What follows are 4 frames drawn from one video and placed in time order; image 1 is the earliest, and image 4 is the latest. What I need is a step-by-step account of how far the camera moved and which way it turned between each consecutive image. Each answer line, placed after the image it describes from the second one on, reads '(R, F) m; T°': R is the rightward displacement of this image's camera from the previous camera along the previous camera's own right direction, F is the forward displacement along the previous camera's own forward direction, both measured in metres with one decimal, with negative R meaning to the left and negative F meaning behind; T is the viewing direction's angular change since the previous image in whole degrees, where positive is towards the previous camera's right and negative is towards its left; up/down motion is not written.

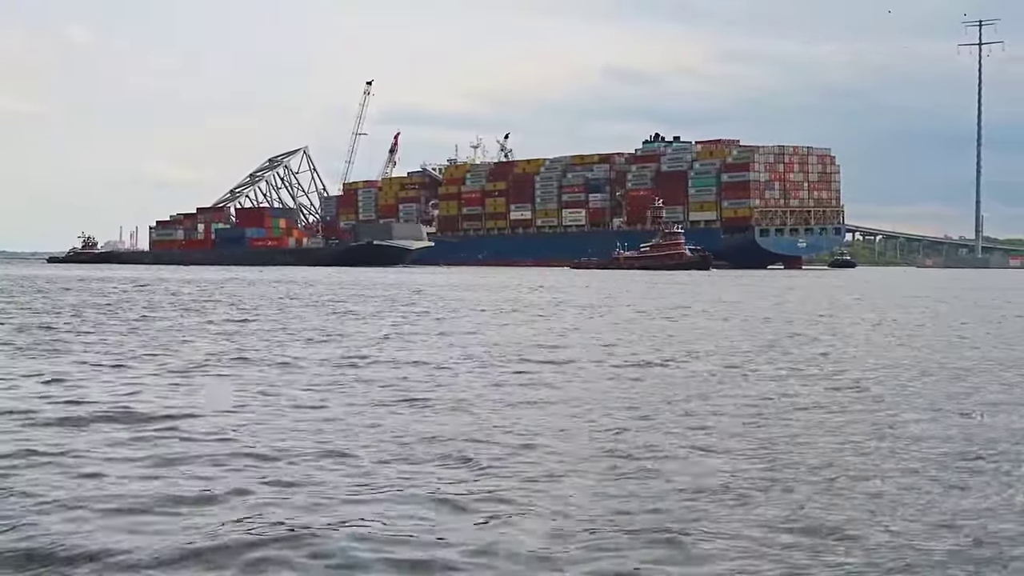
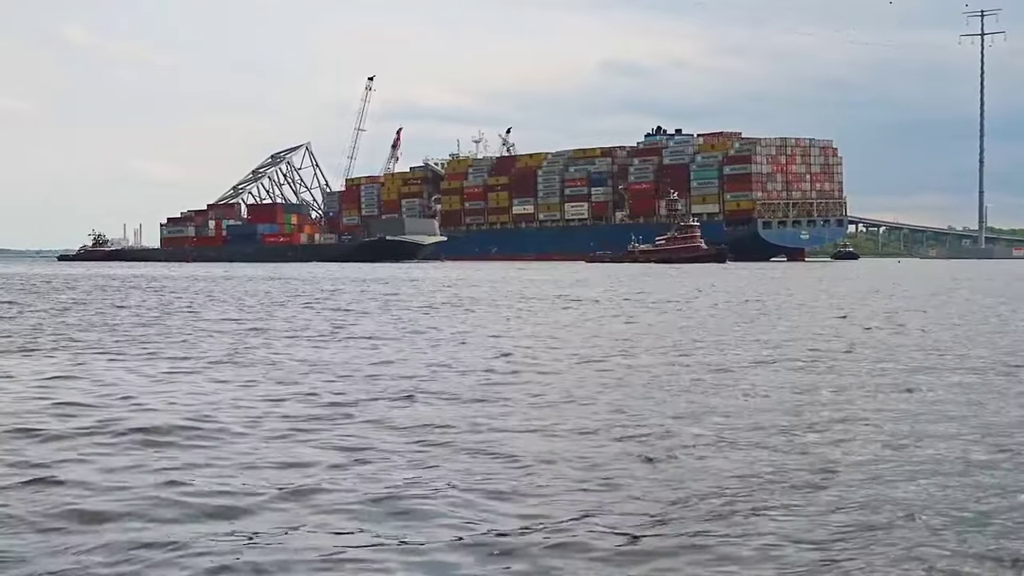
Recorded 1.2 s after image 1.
(-0.3, -0.7) m; 0°
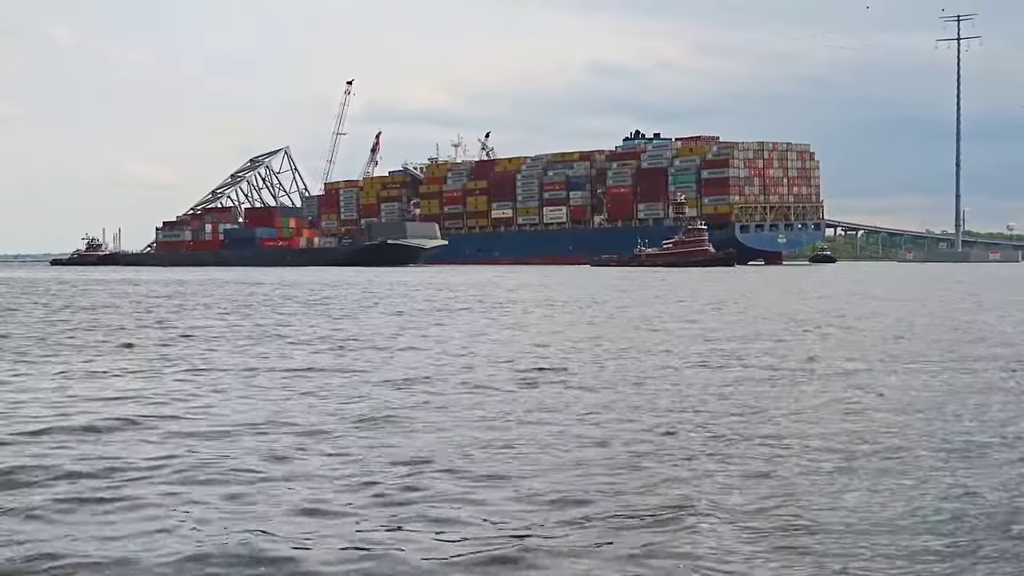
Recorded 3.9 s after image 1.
(-0.8, -1.2) m; +1°
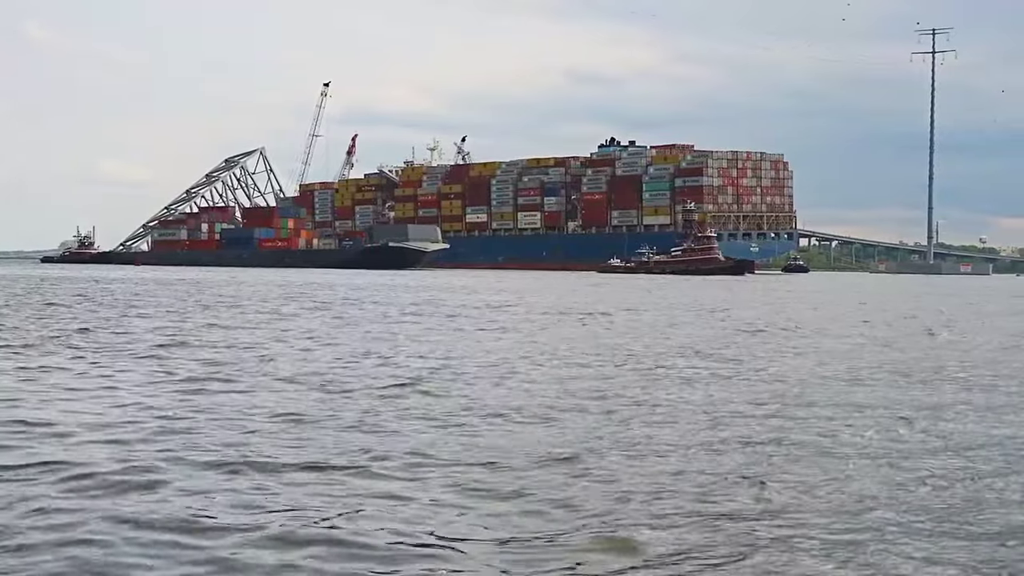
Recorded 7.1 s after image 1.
(-1.0, -1.4) m; +1°
